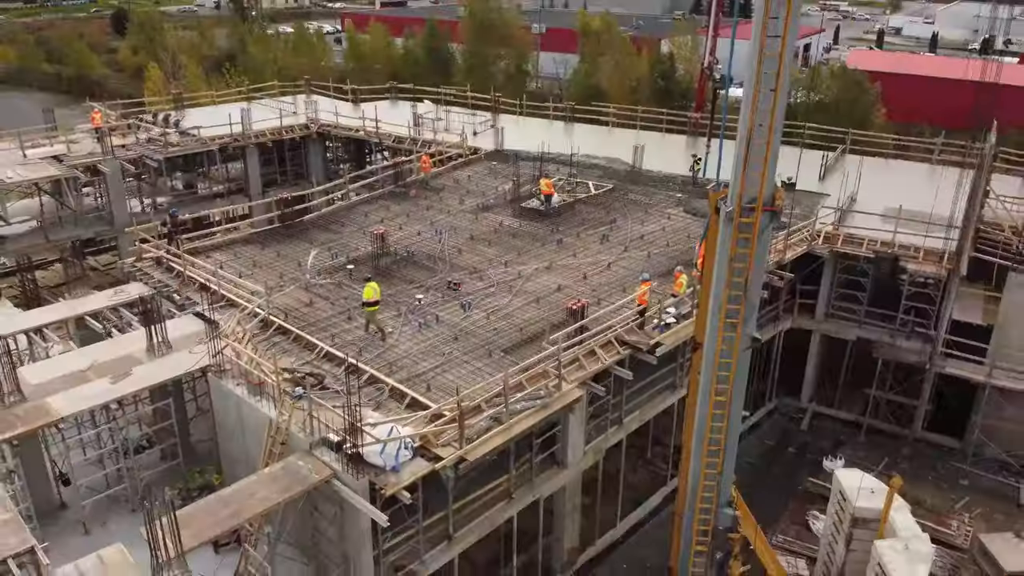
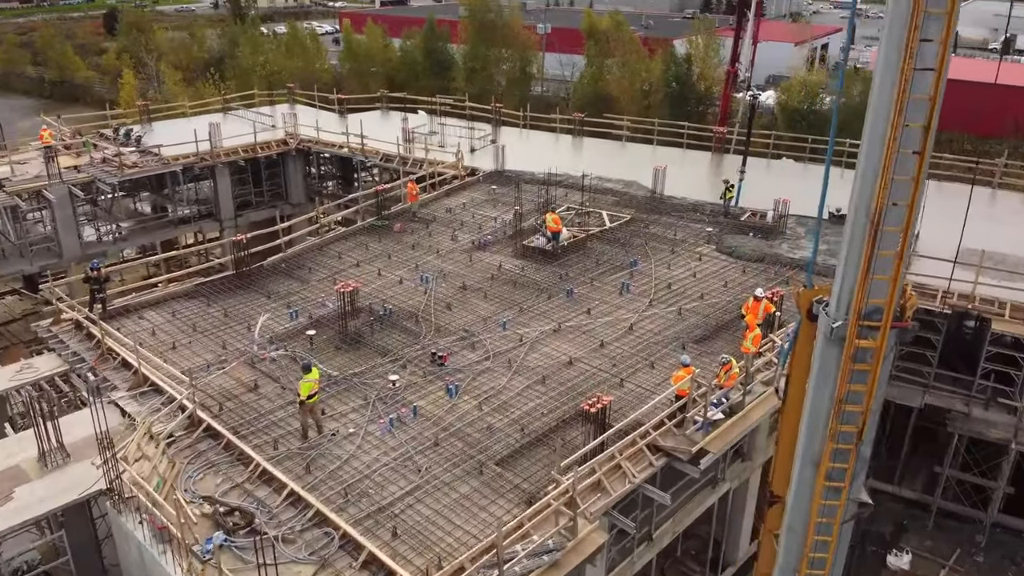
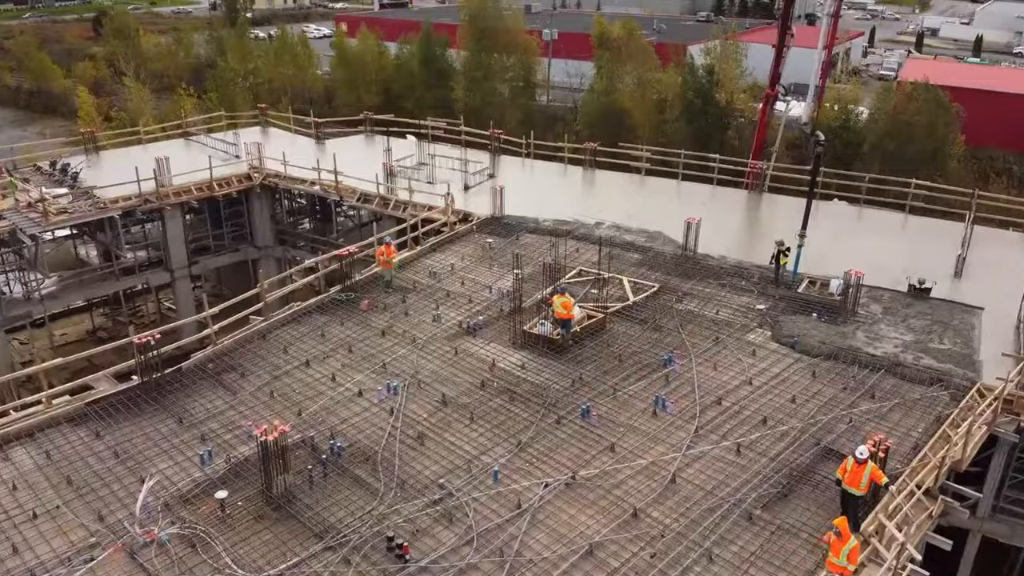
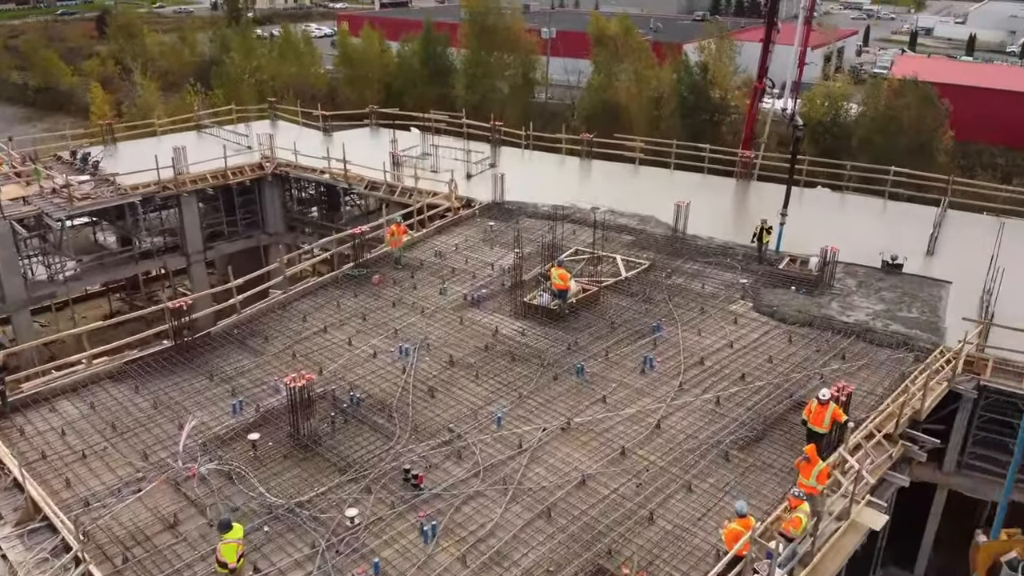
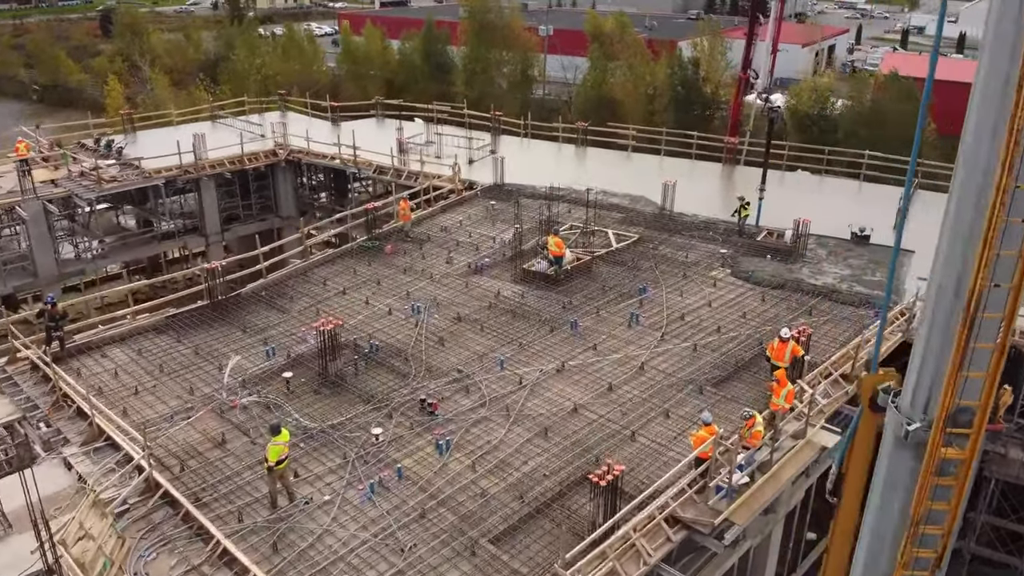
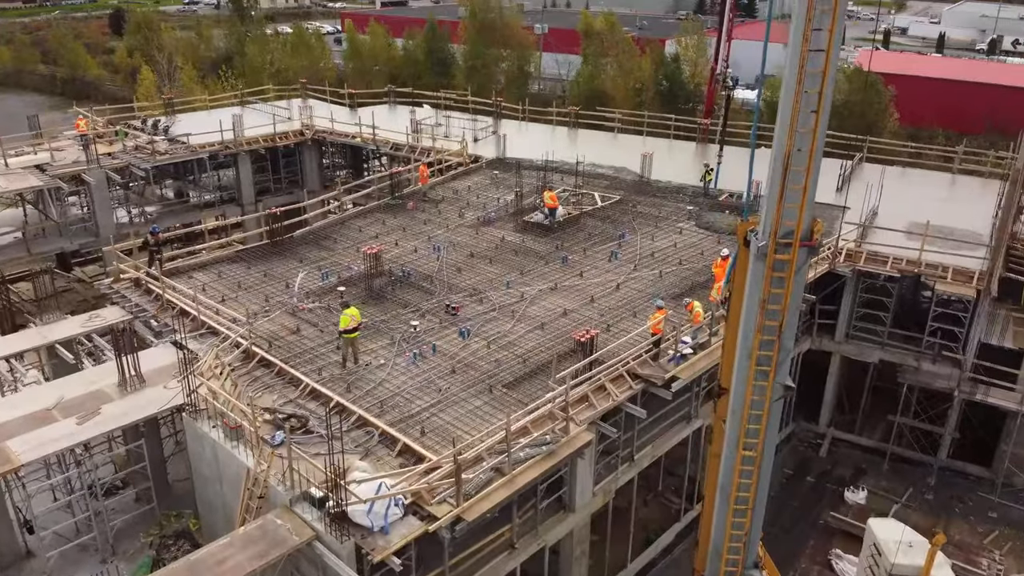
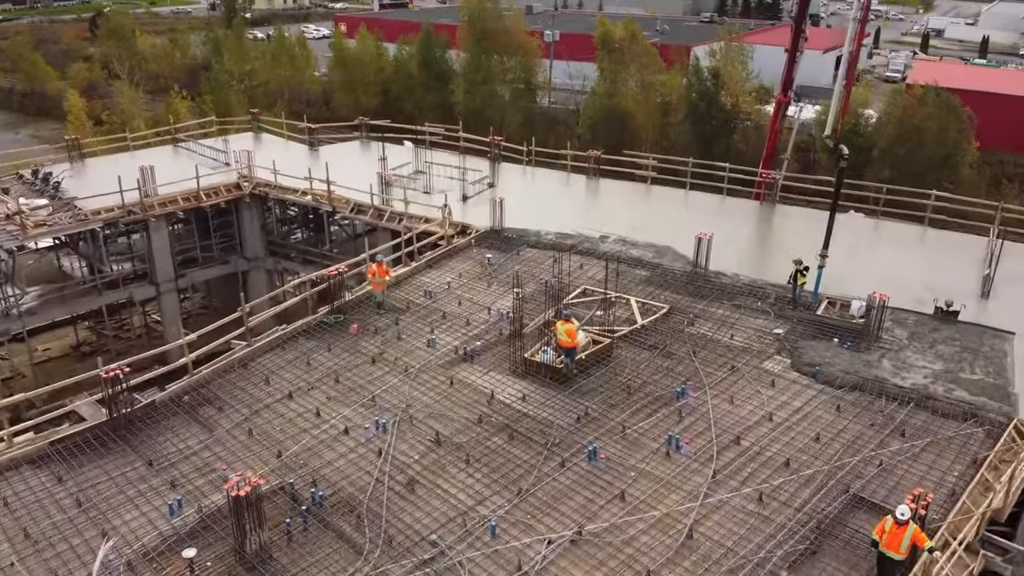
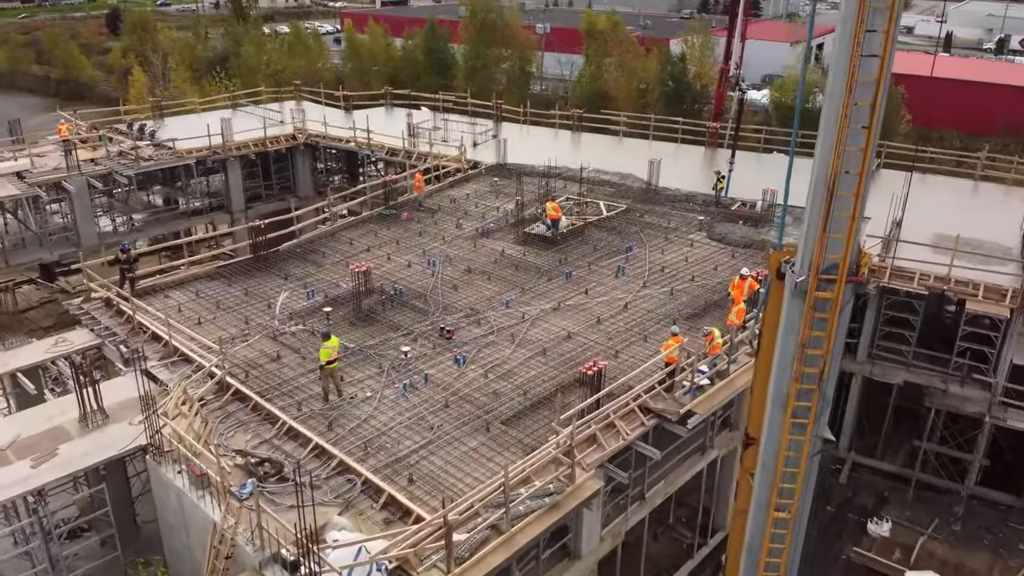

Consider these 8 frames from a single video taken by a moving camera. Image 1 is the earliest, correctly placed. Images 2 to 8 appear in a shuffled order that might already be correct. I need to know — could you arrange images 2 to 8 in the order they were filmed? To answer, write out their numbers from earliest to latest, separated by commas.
6, 8, 2, 5, 4, 3, 7
